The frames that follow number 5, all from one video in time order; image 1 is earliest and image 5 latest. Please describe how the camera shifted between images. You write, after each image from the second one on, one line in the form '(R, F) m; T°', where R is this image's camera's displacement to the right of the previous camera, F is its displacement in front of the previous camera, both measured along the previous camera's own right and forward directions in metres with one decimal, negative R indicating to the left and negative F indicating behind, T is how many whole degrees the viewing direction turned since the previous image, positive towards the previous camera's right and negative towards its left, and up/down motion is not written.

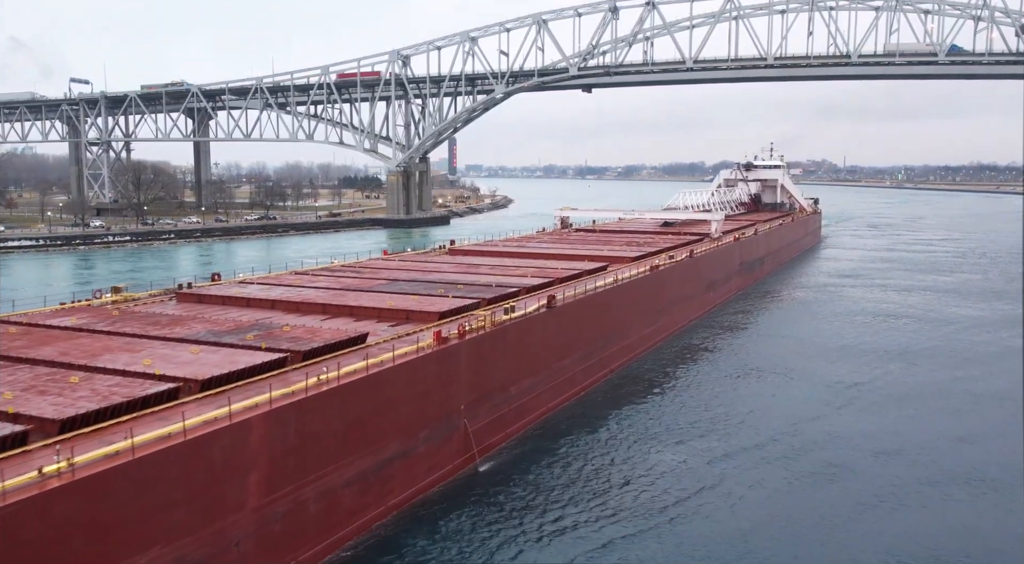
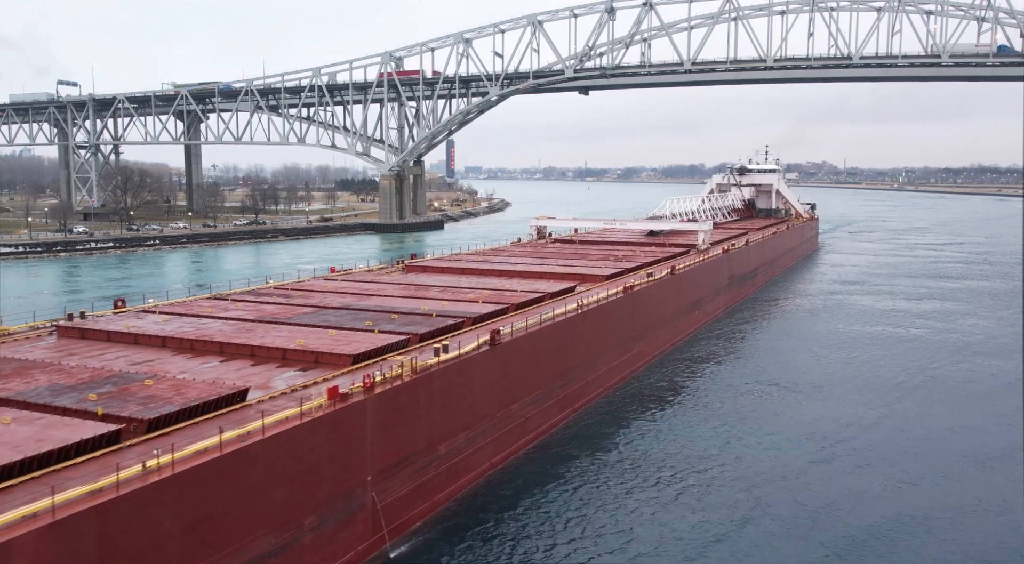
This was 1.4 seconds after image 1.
(+0.5, +1.0) m; 0°
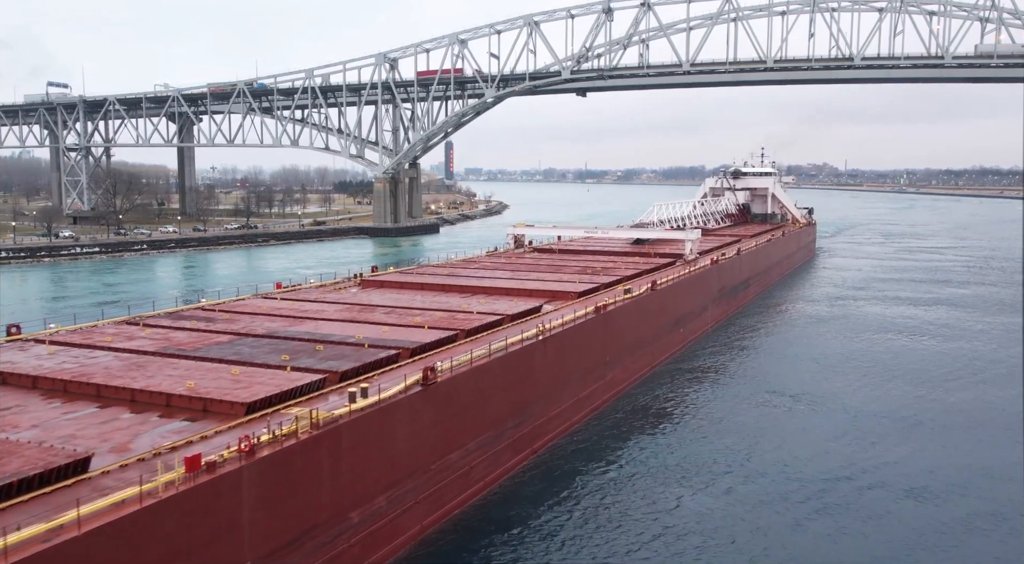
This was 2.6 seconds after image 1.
(+0.4, +0.9) m; 0°
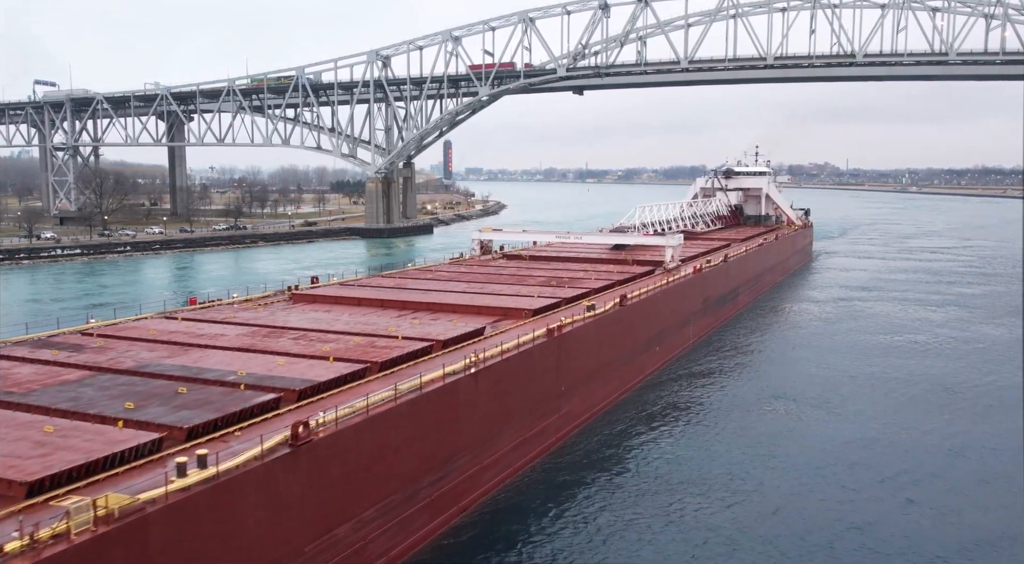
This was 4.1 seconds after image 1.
(+0.5, +1.1) m; 0°
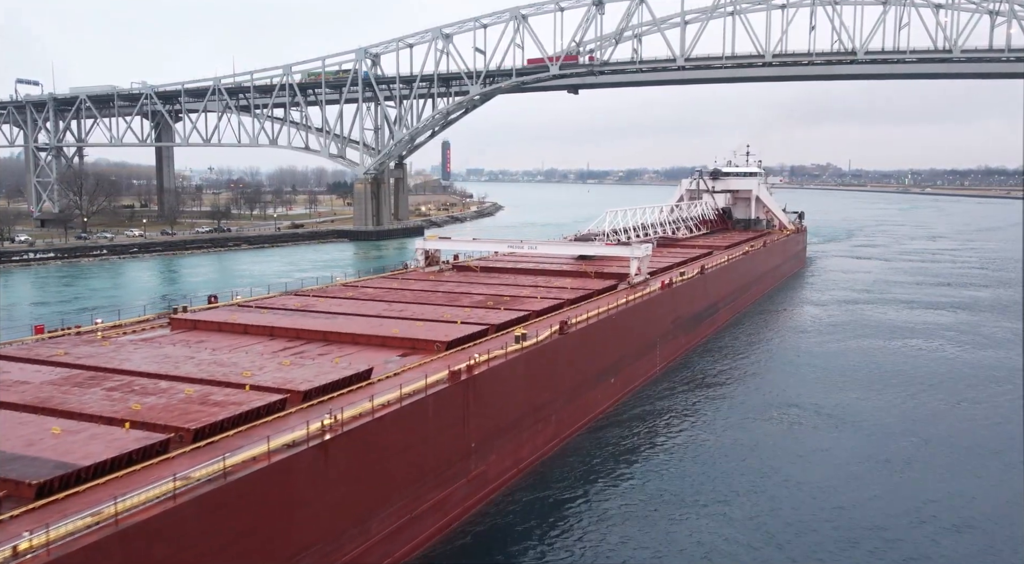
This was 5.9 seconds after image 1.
(+0.7, +1.3) m; 0°
